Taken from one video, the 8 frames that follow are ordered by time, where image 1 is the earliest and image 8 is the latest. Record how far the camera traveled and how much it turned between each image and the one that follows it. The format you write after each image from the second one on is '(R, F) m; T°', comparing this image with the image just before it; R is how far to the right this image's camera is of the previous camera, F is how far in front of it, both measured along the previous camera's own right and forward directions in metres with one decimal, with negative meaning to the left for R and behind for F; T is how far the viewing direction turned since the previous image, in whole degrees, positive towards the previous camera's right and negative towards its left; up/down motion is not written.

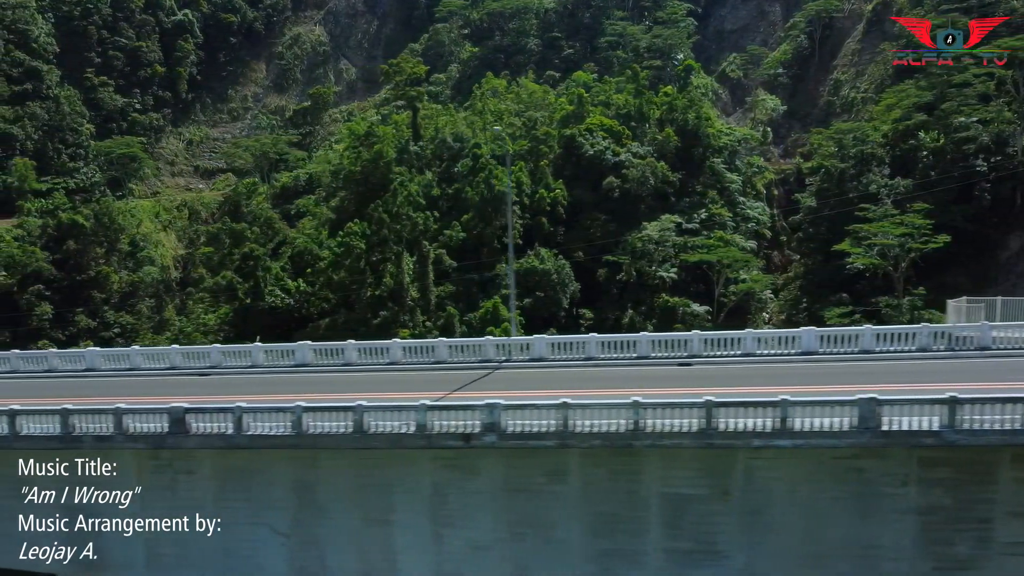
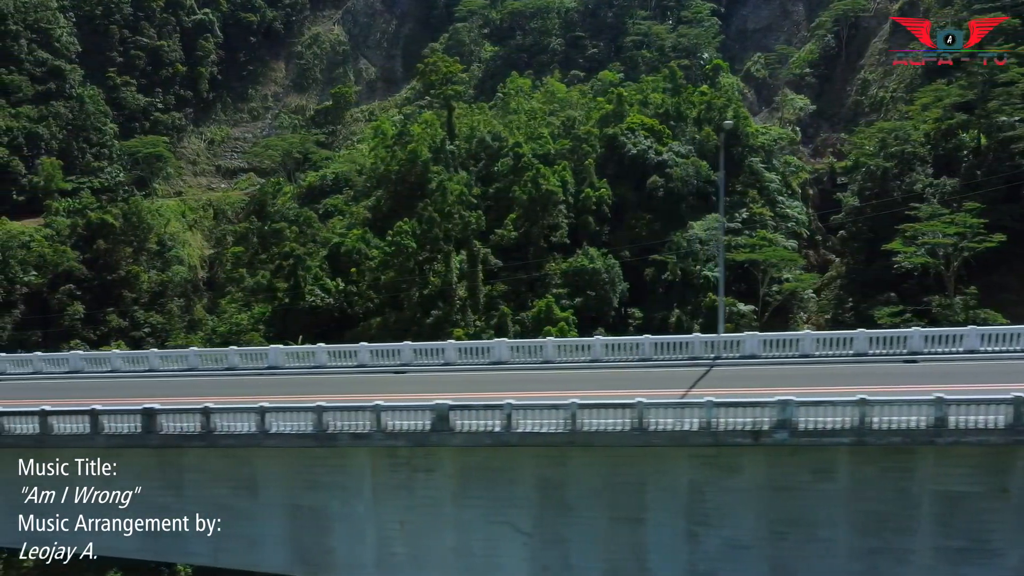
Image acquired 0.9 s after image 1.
(-1.8, +0.1) m; 0°
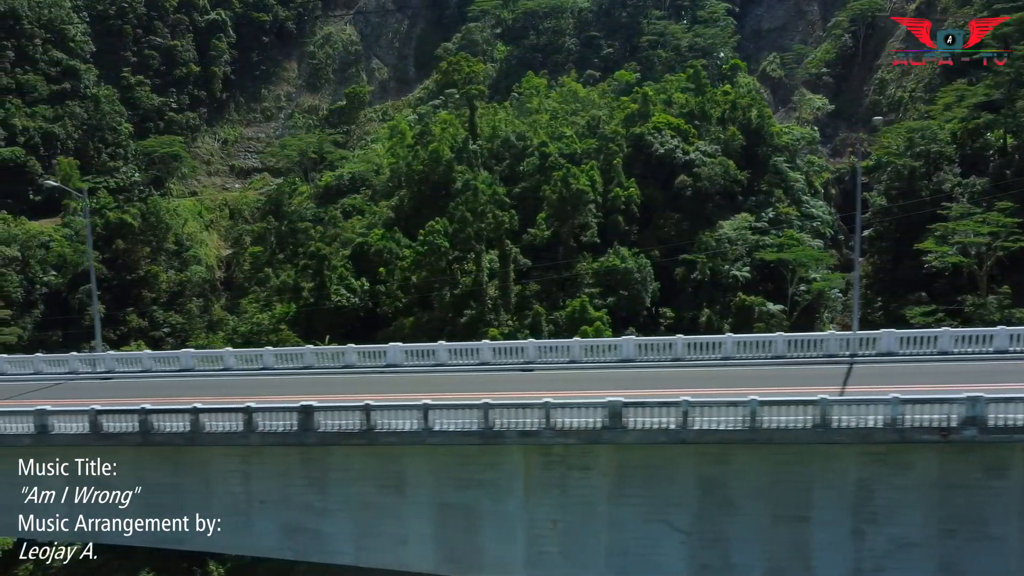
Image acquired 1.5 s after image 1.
(-1.1, 0.0) m; 0°
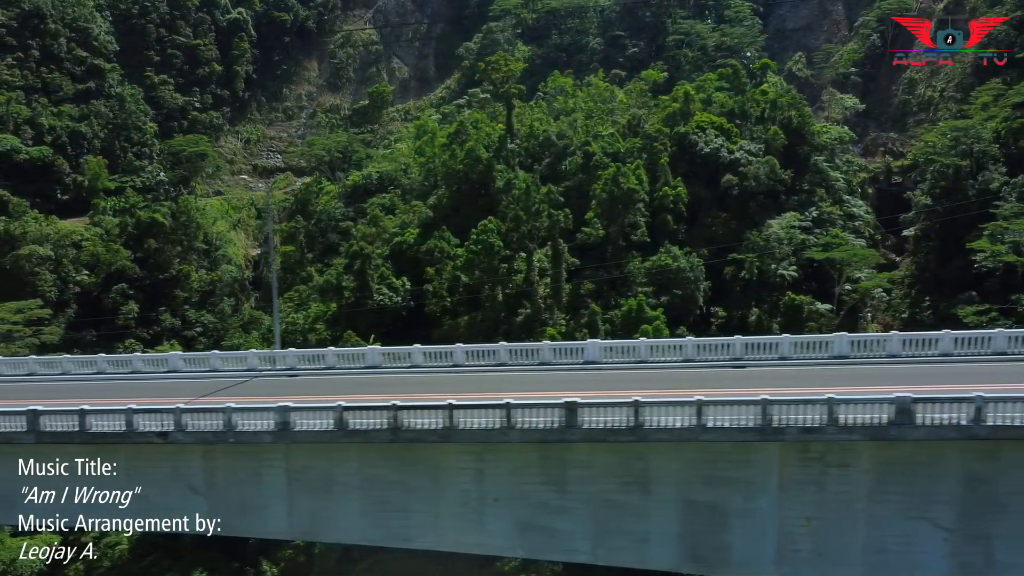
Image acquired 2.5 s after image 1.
(-1.9, +0.1) m; 0°
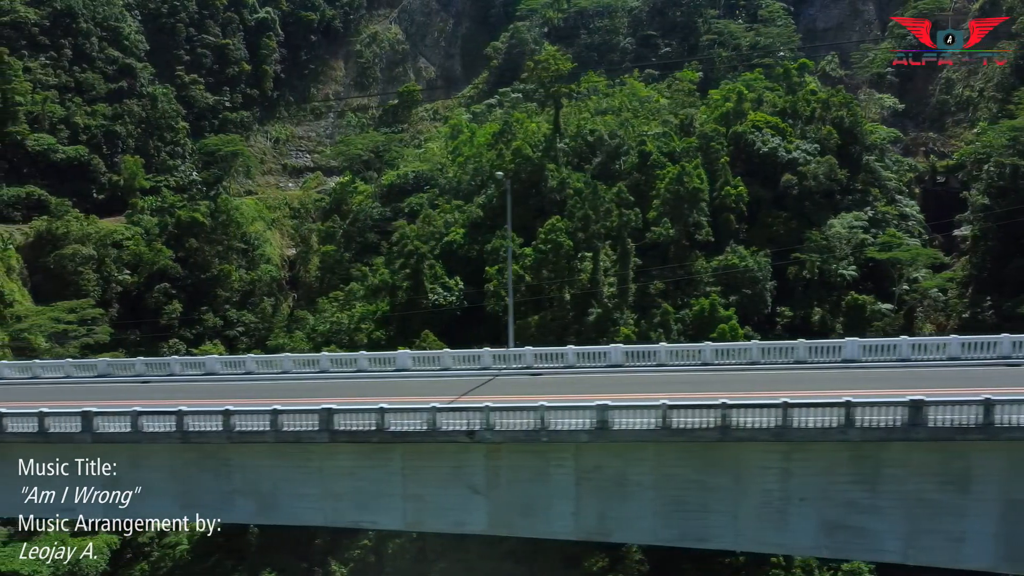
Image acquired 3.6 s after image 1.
(-2.4, +0.1) m; 0°
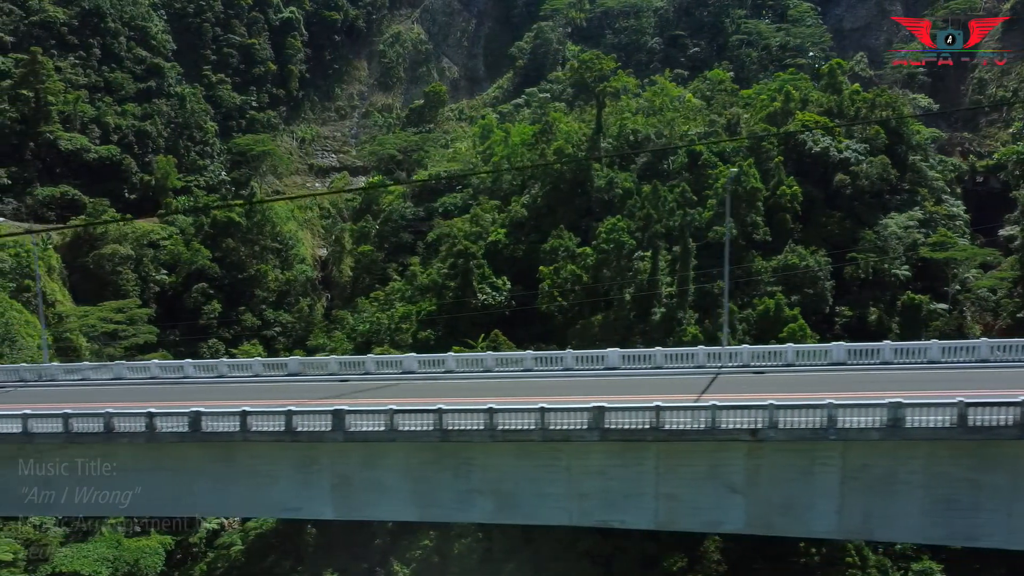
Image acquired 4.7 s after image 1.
(-2.2, +0.1) m; 0°
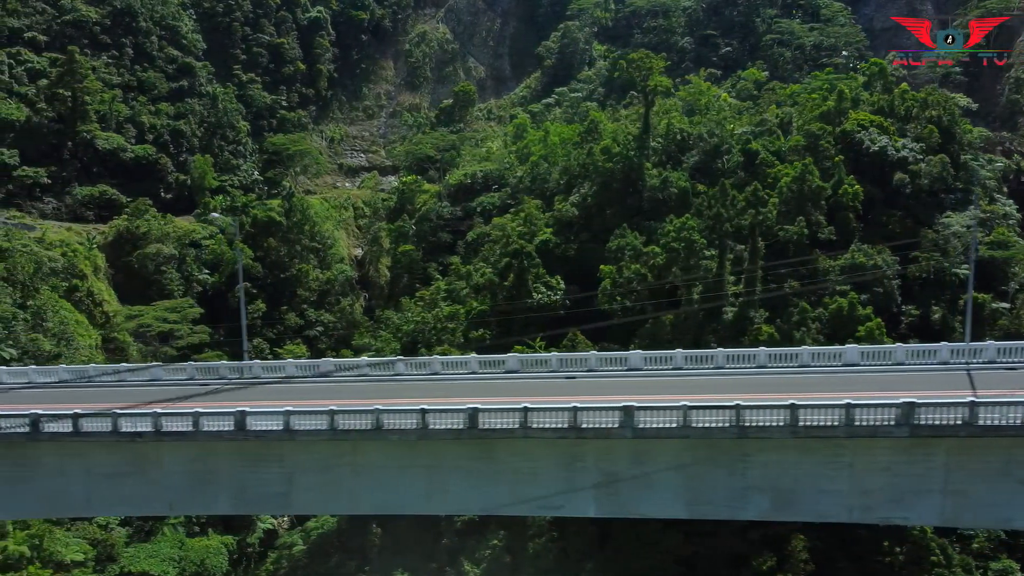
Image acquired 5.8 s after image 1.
(-2.4, +0.1) m; 0°
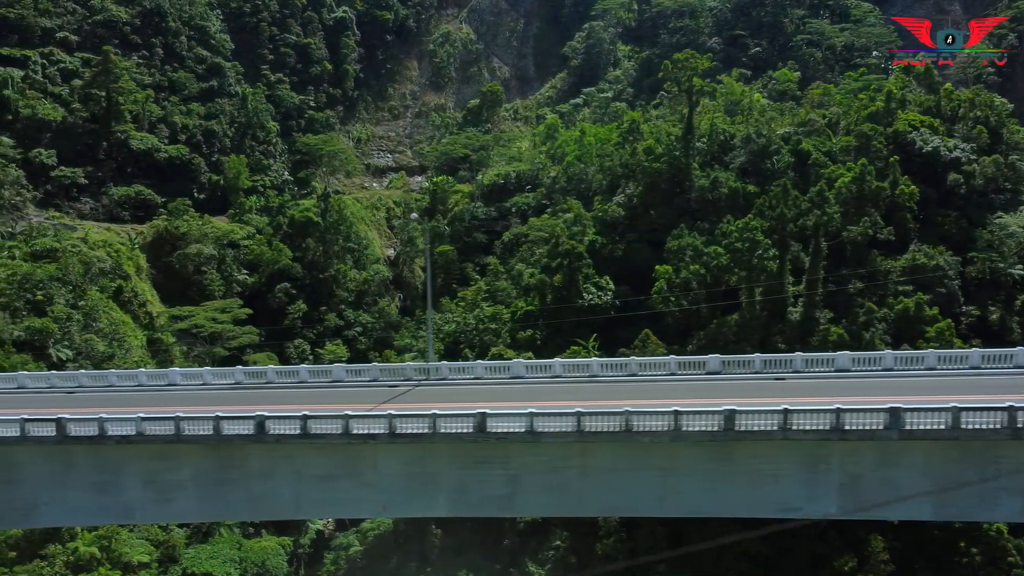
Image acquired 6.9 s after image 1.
(-2.2, 0.0) m; 0°
